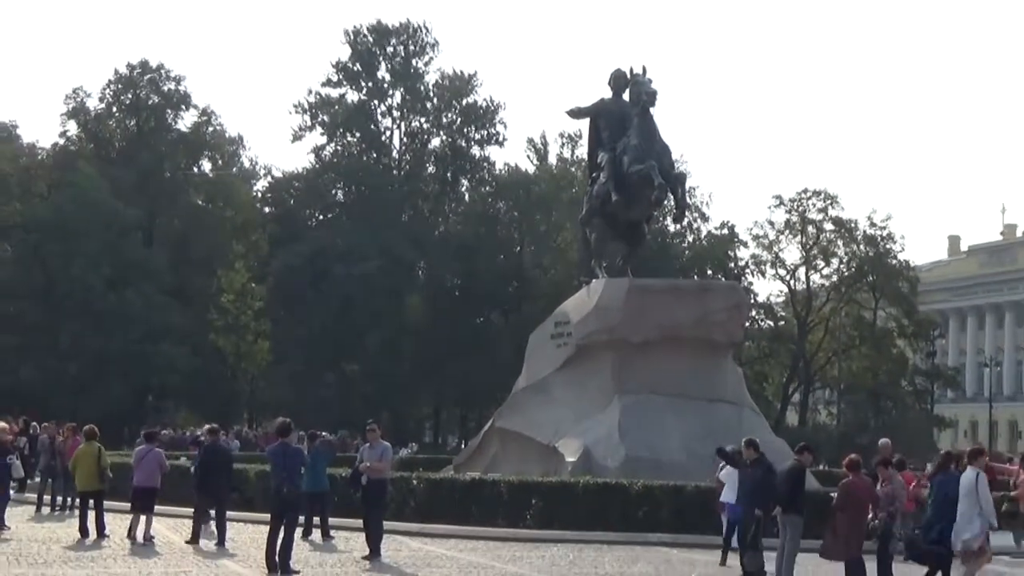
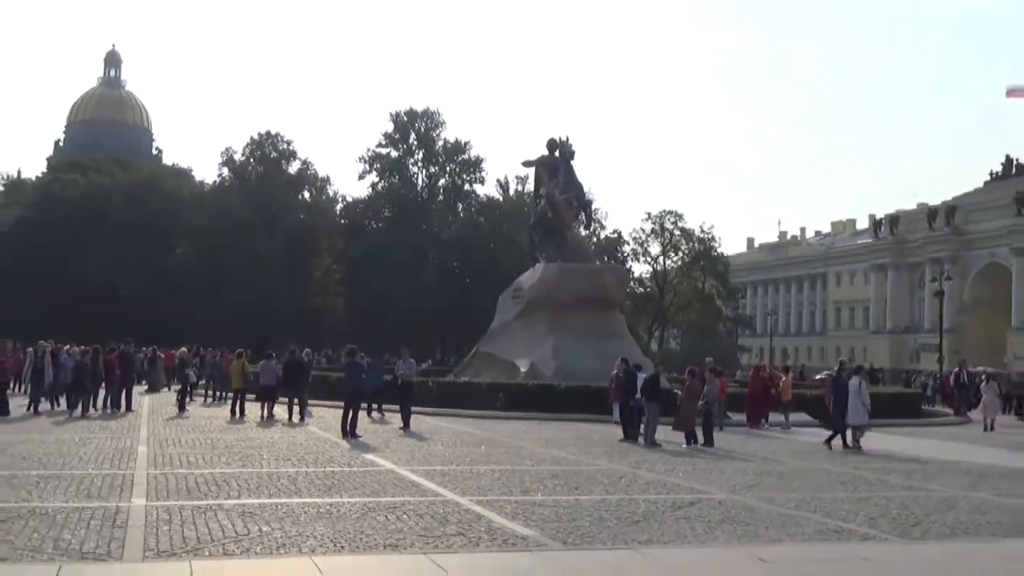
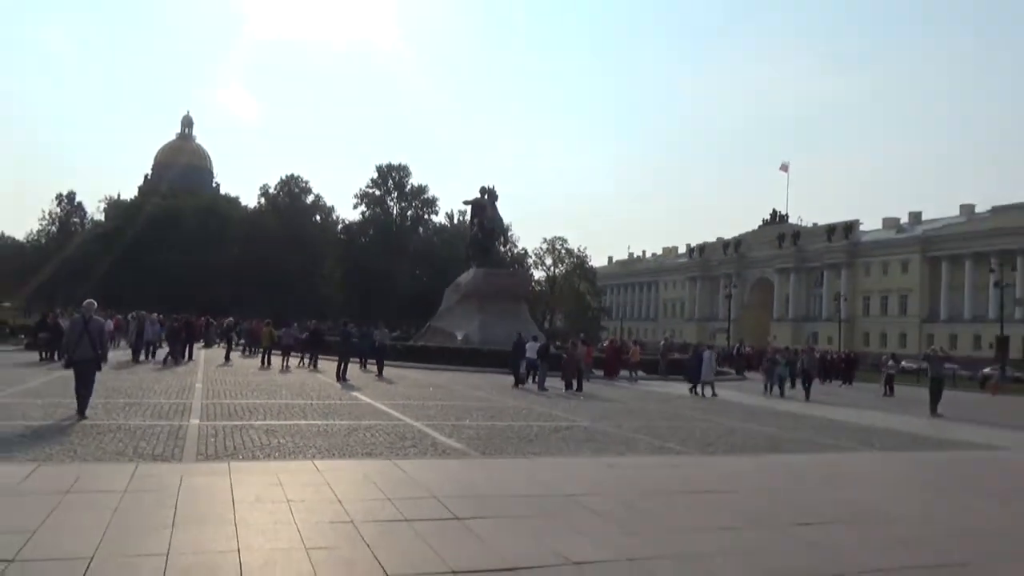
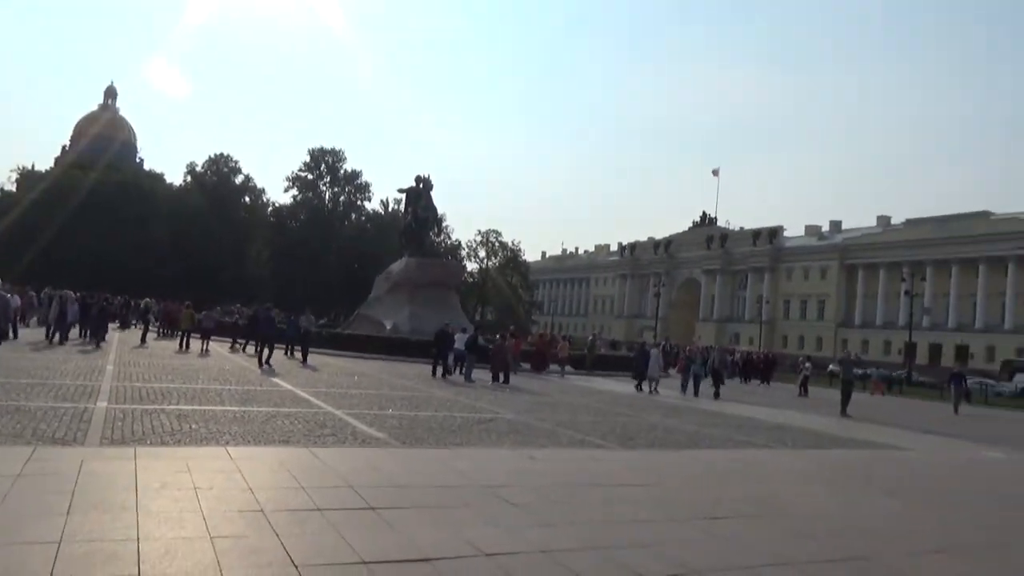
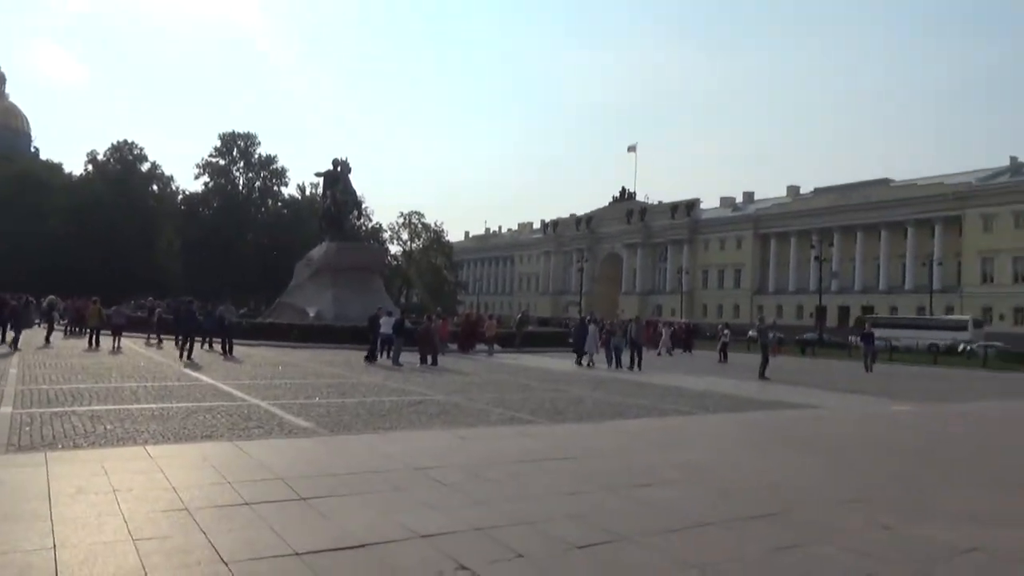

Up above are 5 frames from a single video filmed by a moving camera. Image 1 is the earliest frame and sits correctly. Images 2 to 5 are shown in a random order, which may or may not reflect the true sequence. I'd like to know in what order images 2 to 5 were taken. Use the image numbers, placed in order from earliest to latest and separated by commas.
2, 3, 4, 5
